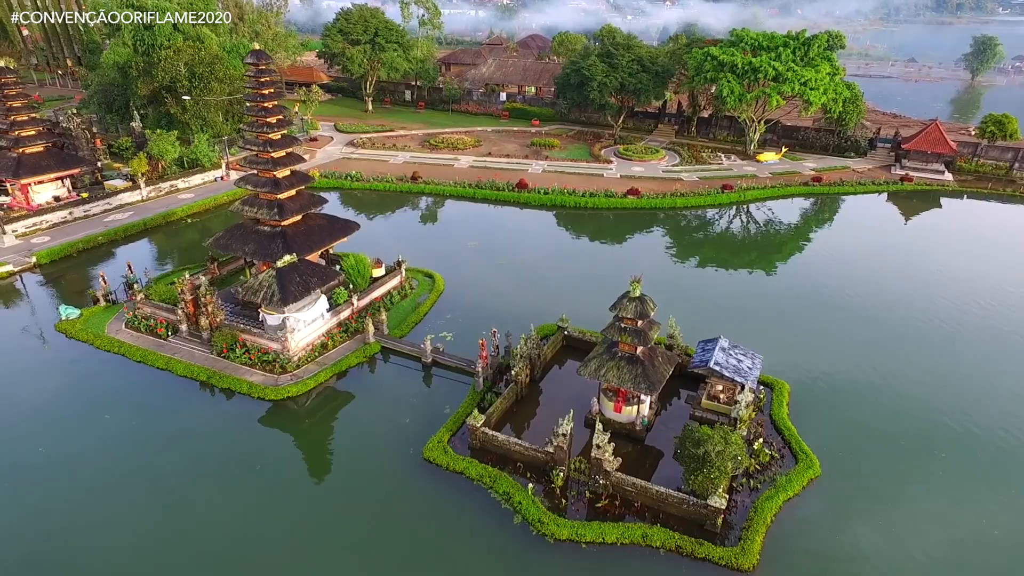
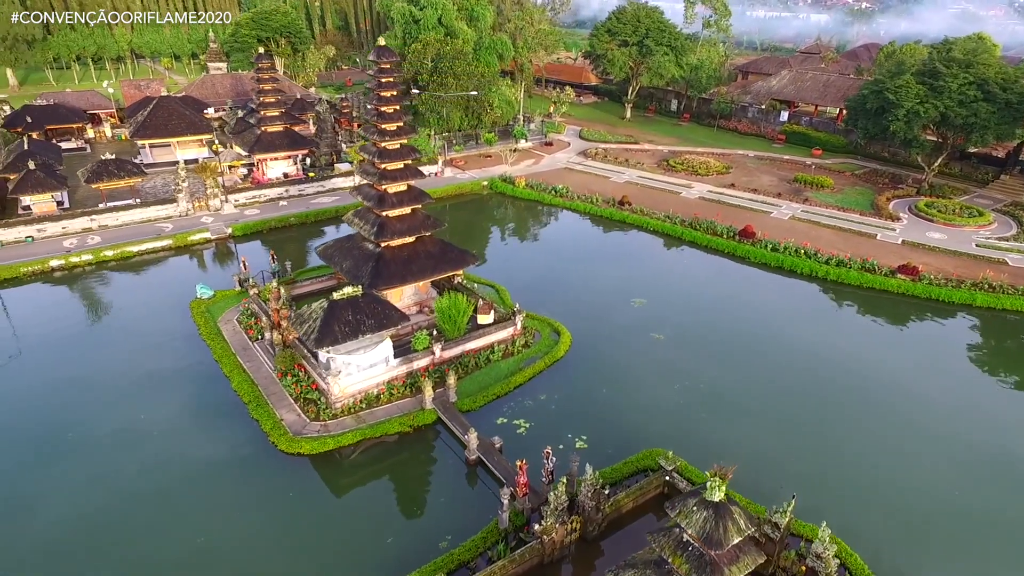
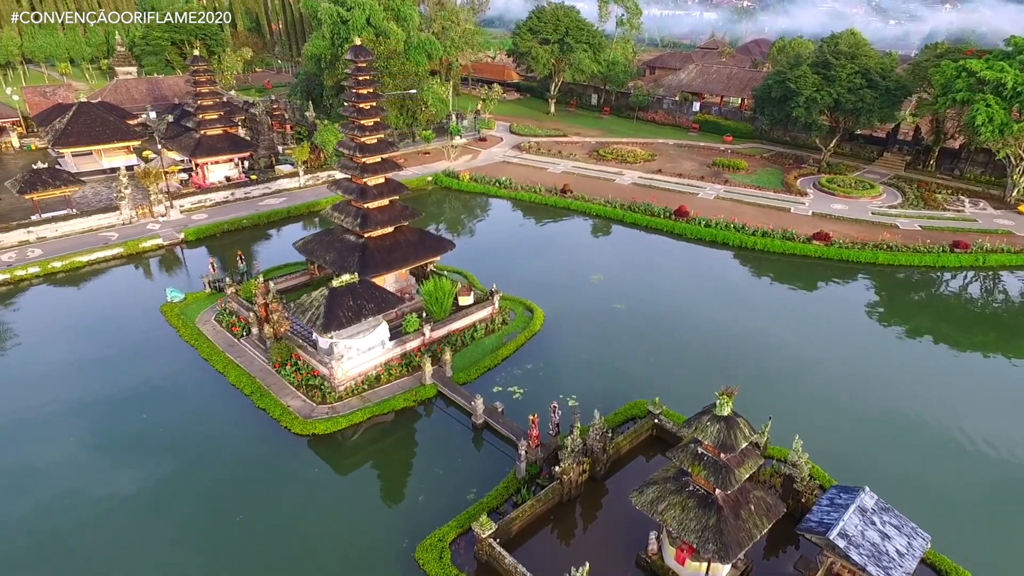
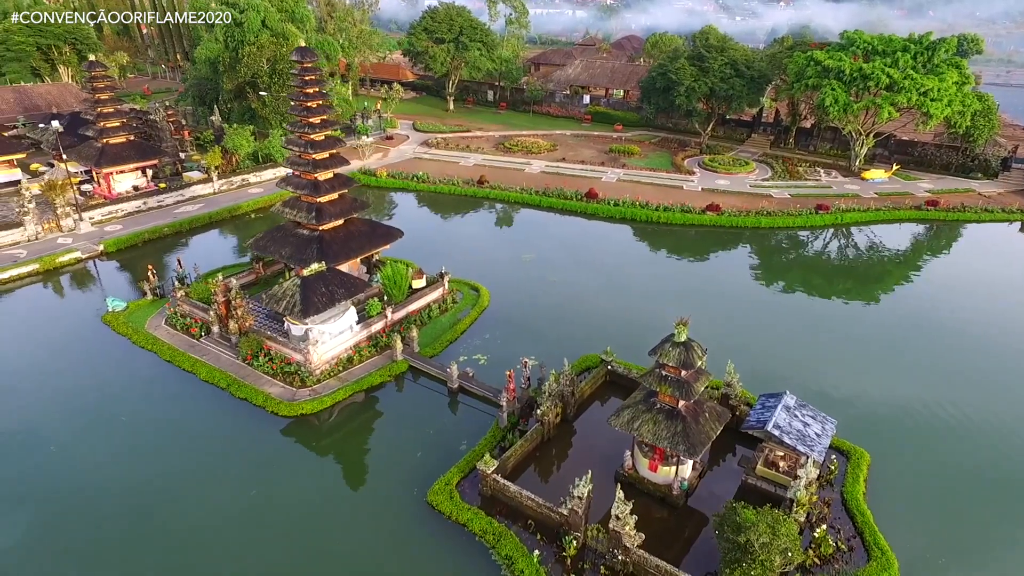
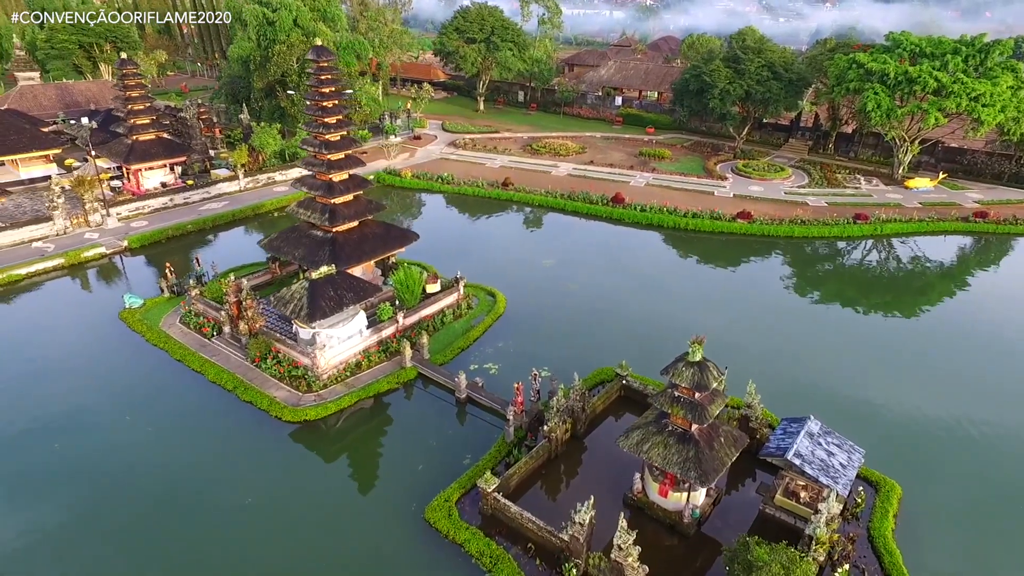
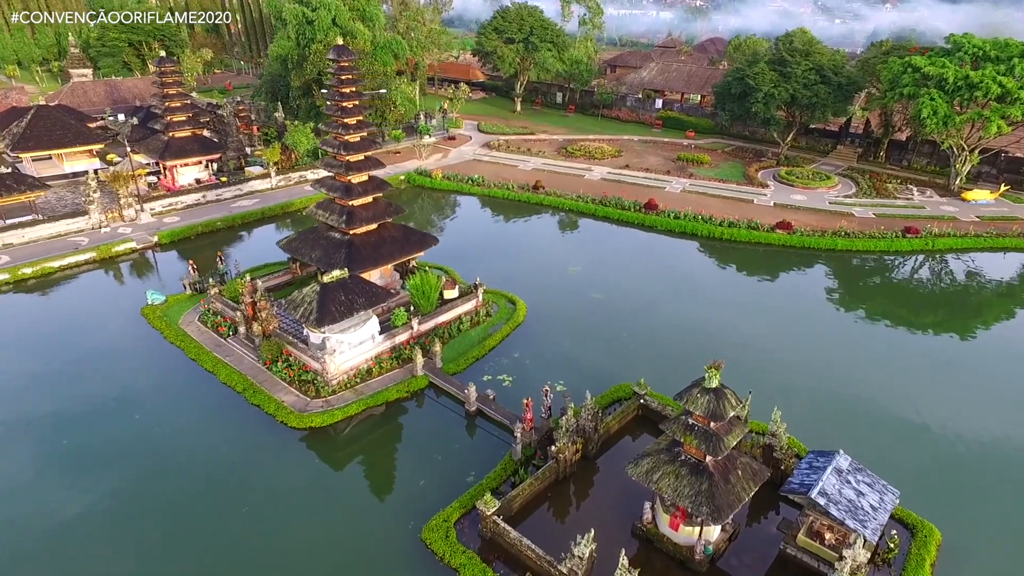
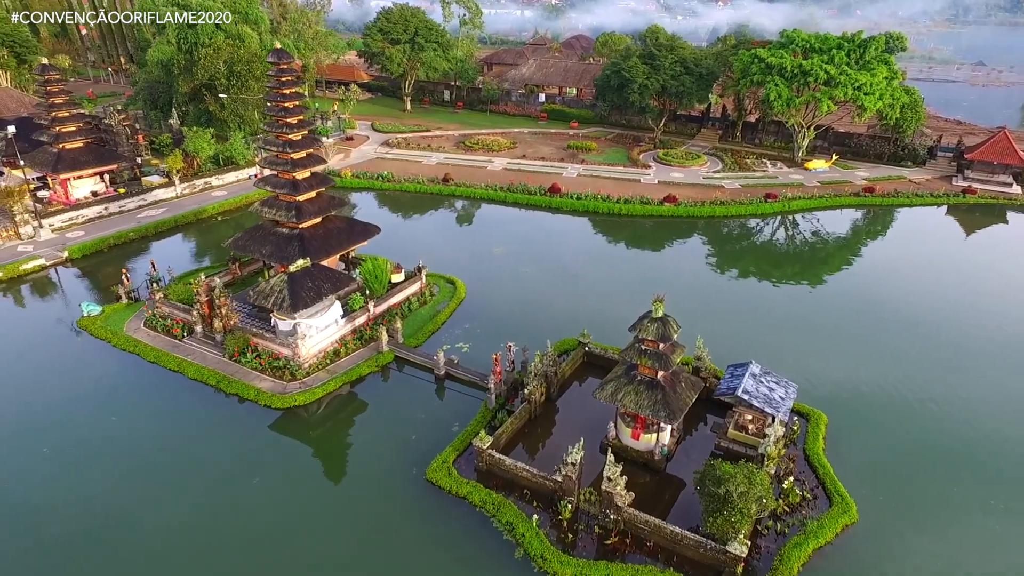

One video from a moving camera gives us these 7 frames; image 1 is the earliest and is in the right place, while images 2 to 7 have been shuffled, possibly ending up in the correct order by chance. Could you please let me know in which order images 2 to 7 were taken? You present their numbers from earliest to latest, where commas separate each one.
7, 4, 5, 6, 3, 2
